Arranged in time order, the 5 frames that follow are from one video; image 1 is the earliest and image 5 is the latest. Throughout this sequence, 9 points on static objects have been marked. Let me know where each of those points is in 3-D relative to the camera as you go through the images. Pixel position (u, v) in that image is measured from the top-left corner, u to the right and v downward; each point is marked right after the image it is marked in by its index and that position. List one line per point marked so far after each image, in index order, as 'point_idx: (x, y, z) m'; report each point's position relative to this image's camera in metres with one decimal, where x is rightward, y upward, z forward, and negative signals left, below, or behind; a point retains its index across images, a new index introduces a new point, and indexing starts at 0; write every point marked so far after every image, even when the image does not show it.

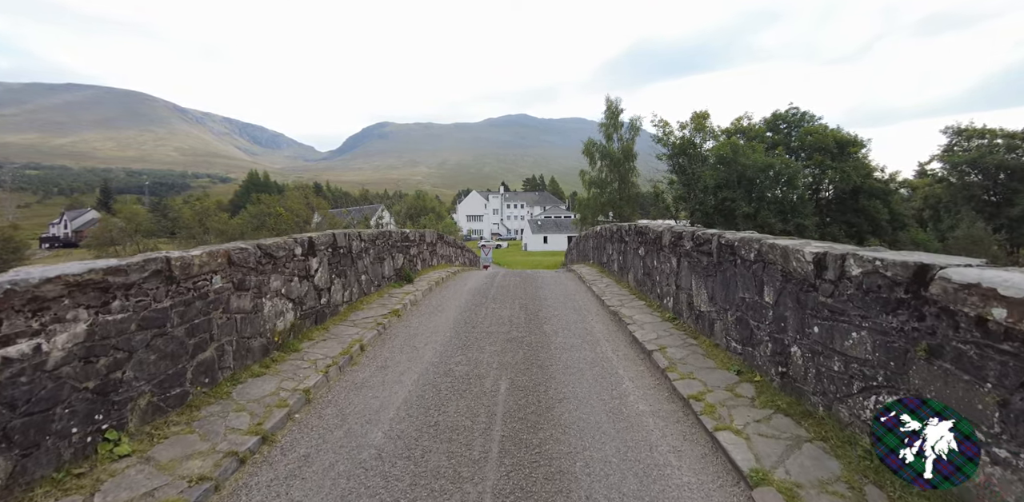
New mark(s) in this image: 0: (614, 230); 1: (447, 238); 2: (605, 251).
0: (+2.3, +0.5, +9.3) m
1: (-2.2, +0.4, +14.2) m
2: (+2.4, 0.0, +10.3) m
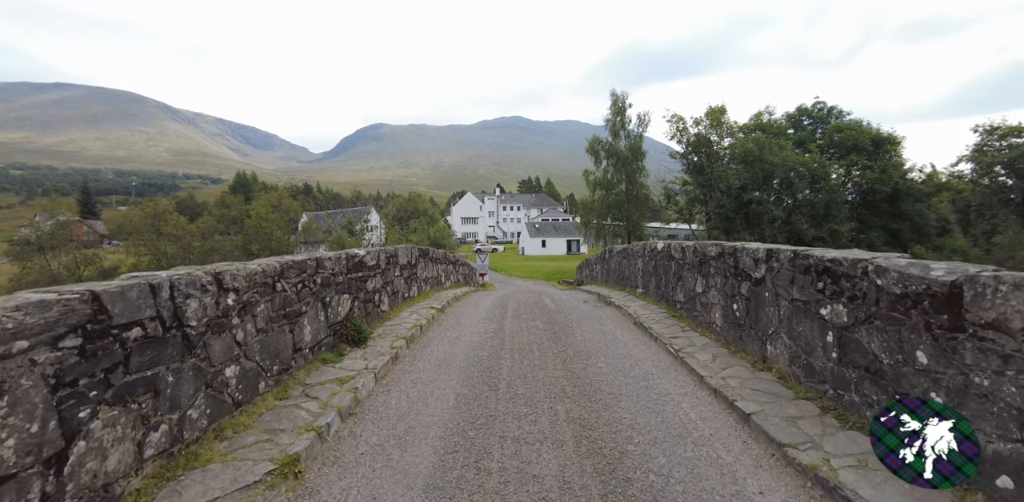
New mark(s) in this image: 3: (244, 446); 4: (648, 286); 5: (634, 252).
0: (+2.6, 0.0, +5.6) m
1: (-2.0, -0.1, +10.5) m
2: (+2.6, -0.5, +6.6) m
3: (-1.9, -1.3, +2.9) m
4: (+2.7, -0.7, +8.4) m
5: (+2.8, 0.0, +9.6) m
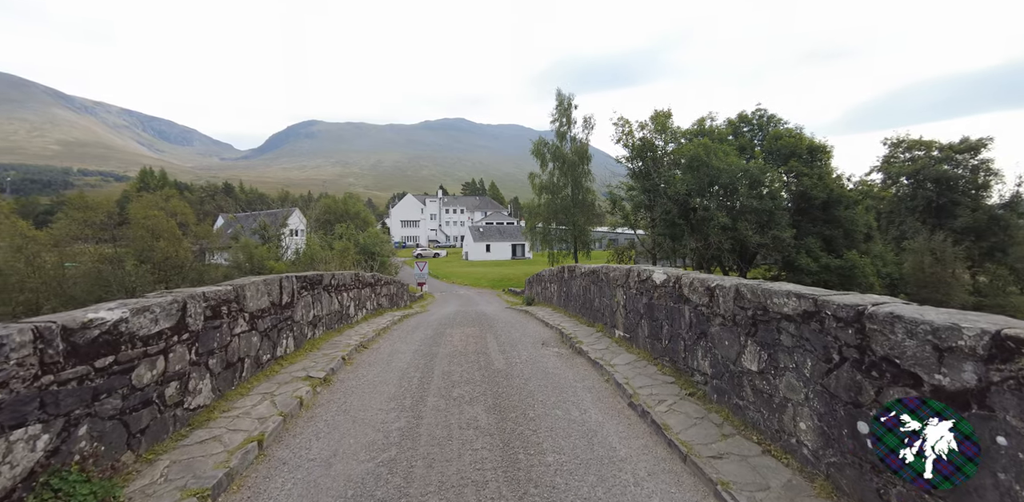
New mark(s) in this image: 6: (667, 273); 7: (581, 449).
0: (+2.0, -0.4, +3.2) m
1: (-3.2, -0.5, +7.4) m
2: (+1.9, -0.9, +4.2) m
3: (-2.1, -1.7, 0.0) m
4: (+1.8, -1.1, +6.0) m
5: (+1.7, -0.4, +7.2) m
6: (+1.9, -0.3, +5.0) m
7: (+0.6, -1.6, +3.5) m
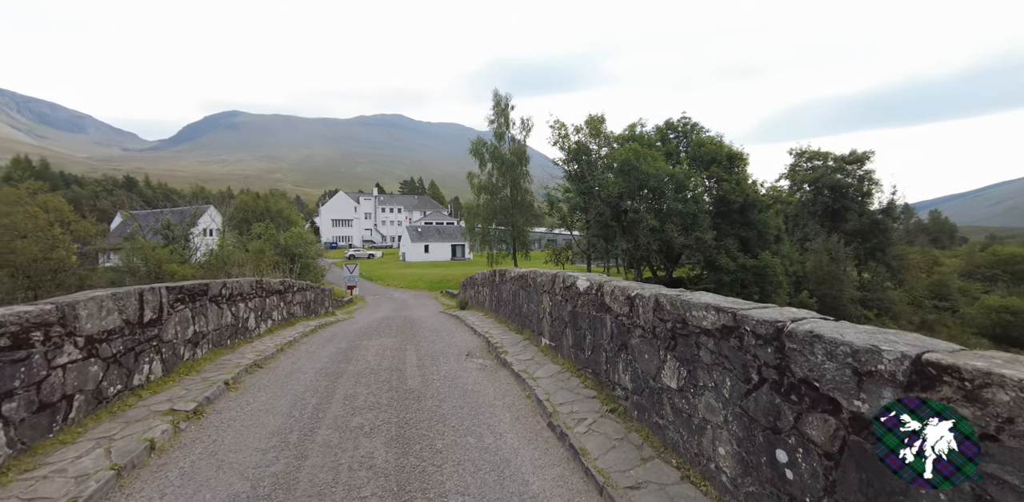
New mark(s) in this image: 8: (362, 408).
0: (+1.3, -0.4, +3.0) m
1: (-4.5, -0.6, +6.4) m
2: (+1.0, -1.0, +3.9) m
3: (-2.3, -1.8, -0.8) m
4: (+0.7, -1.2, +5.7) m
5: (+0.4, -0.5, +6.8) m
6: (+0.9, -0.3, +4.8) m
7: (-0.2, -1.7, +3.1) m
8: (-1.6, -1.6, +4.4) m
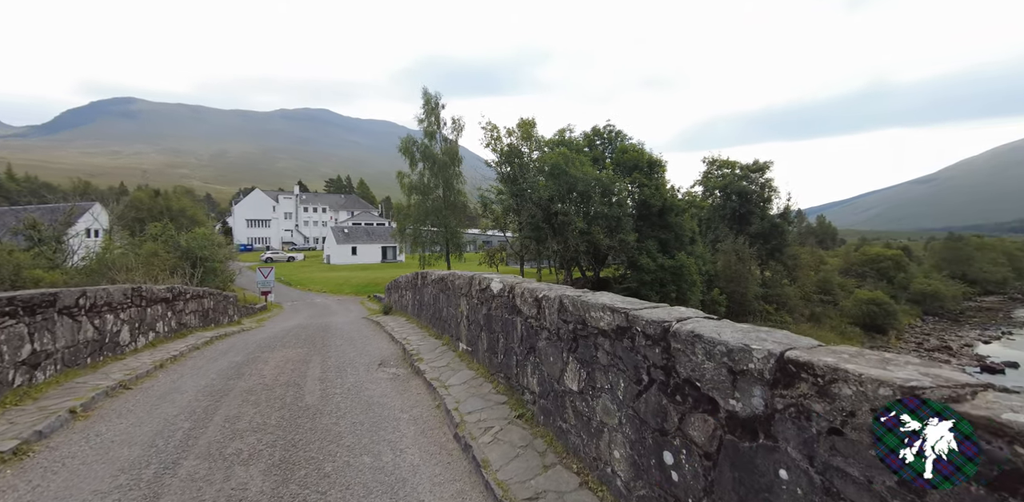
0: (+0.5, -0.4, +2.9) m
1: (-5.6, -0.6, +5.4) m
2: (+0.2, -1.0, +3.8) m
3: (-2.4, -1.8, -1.4) m
4: (-0.5, -1.2, +5.5) m
5: (-0.9, -0.5, +6.6) m
6: (-0.1, -0.3, +4.6) m
7: (-0.9, -1.7, +2.8) m
8: (-2.5, -1.7, +3.9) m
